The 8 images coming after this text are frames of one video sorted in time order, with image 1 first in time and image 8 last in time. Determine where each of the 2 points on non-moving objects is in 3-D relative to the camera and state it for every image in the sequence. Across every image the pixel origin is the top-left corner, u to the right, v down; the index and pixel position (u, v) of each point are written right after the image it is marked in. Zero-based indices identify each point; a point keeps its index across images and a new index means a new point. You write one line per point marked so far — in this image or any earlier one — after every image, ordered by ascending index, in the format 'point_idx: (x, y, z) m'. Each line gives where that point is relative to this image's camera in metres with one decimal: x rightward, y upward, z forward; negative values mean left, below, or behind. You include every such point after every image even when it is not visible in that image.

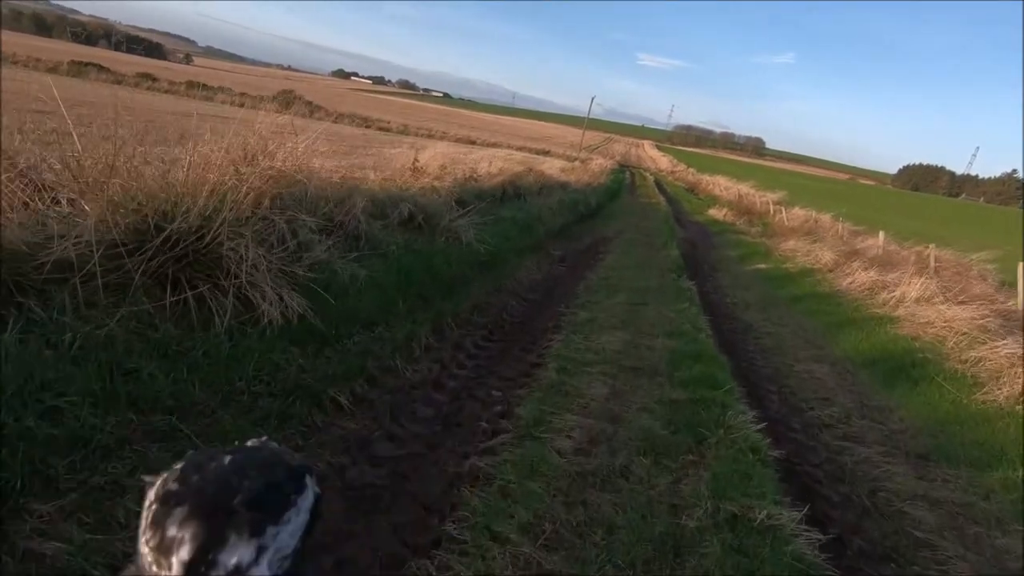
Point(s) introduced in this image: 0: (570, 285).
0: (+1.2, +0.1, +11.3) m
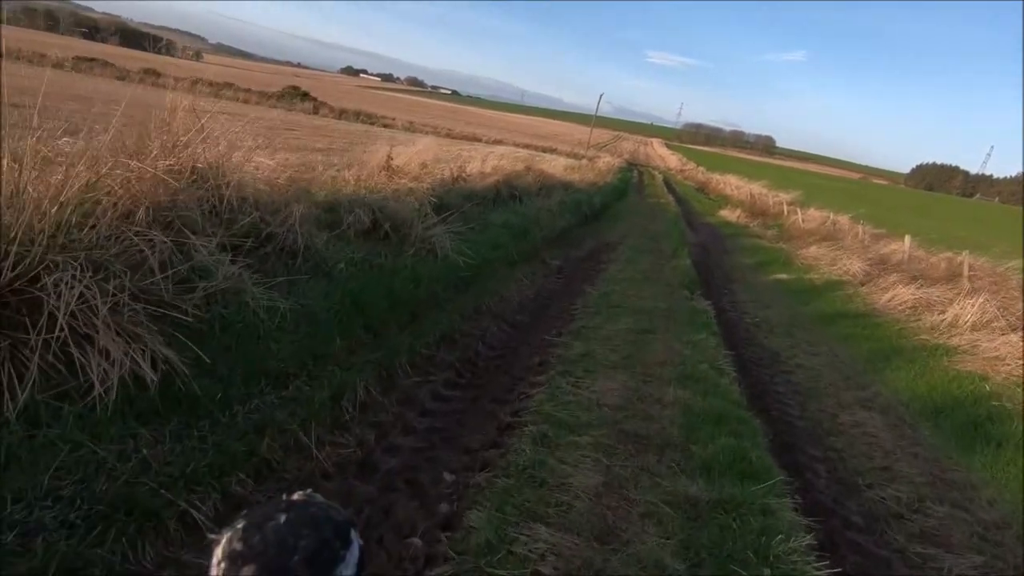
0: (+1.0, -0.3, +9.8) m
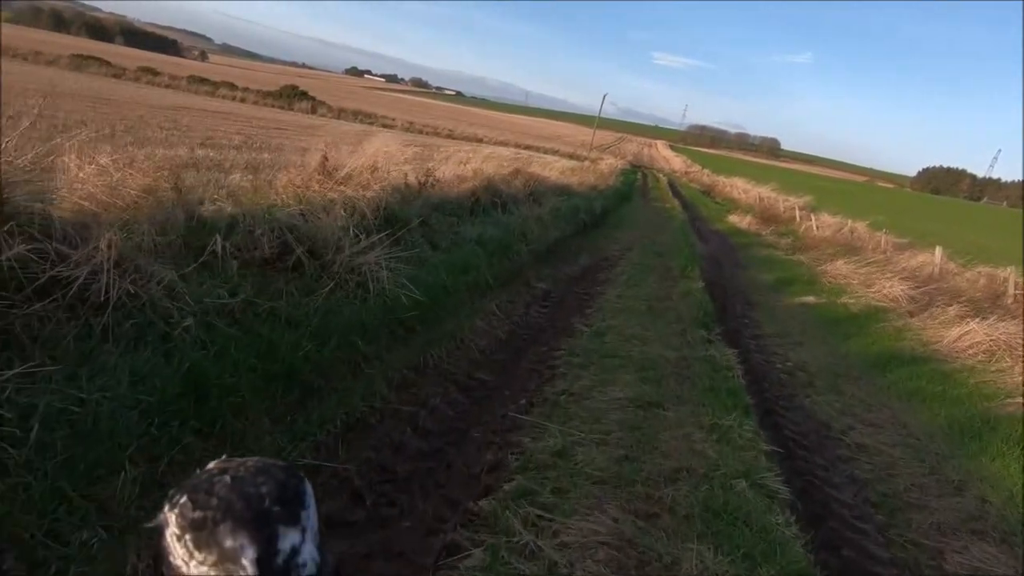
0: (+0.5, -0.8, +7.6) m
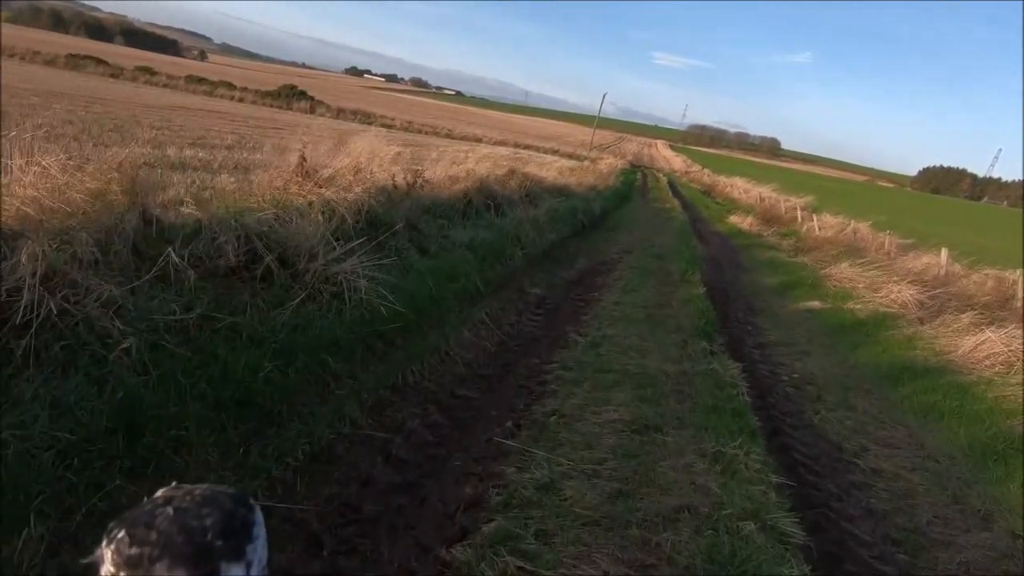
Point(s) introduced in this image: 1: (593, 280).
0: (+0.4, -0.9, +7.1) m
1: (+1.8, +0.2, +12.0) m
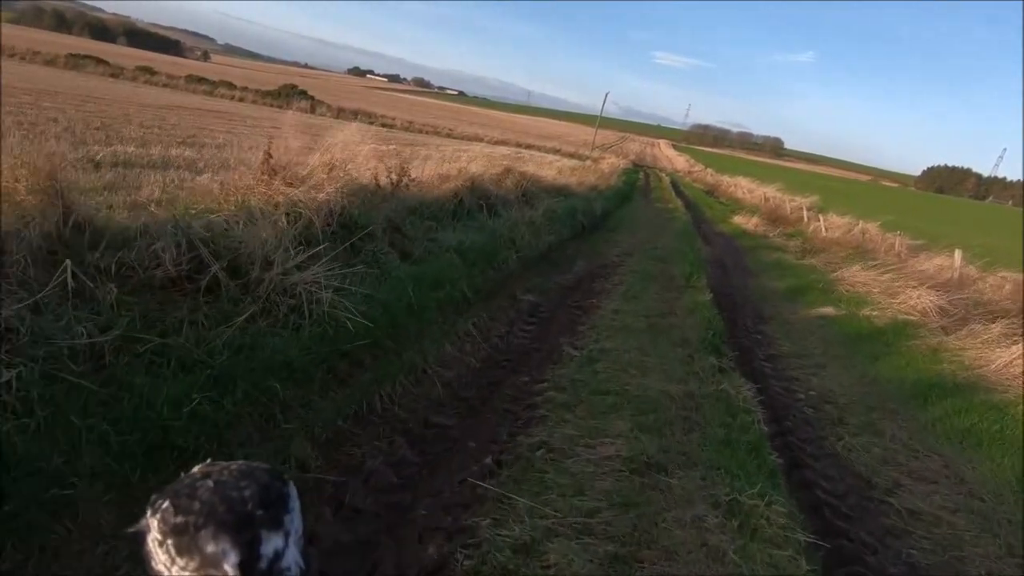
0: (+0.2, -1.1, +6.4) m
1: (+1.6, +0.1, +11.3) m
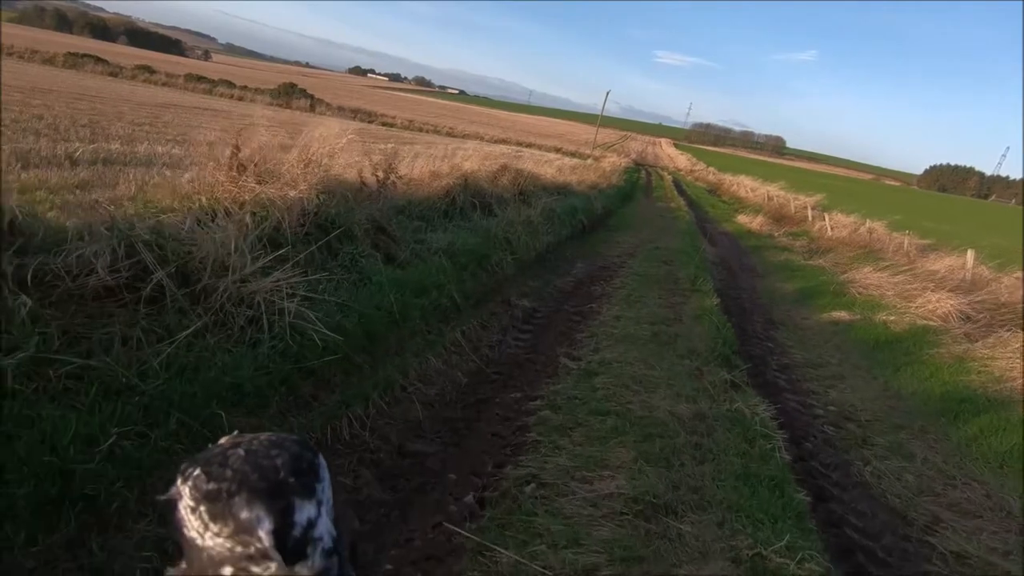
0: (+0.1, -1.1, +5.8) m
1: (+1.5, 0.0, +10.7) m
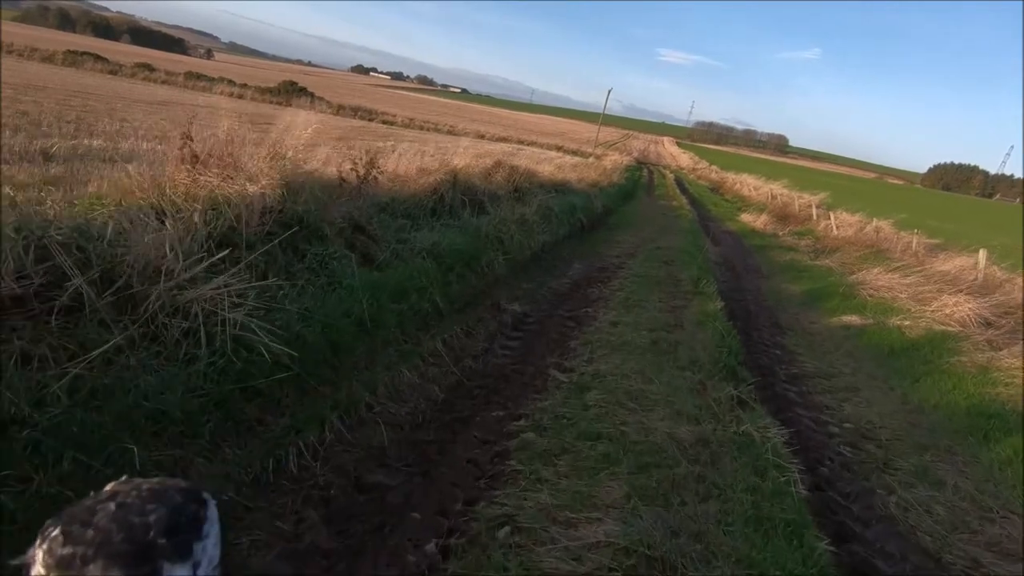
0: (-0.1, -1.2, +5.2) m
1: (+1.4, -0.1, +10.1) m
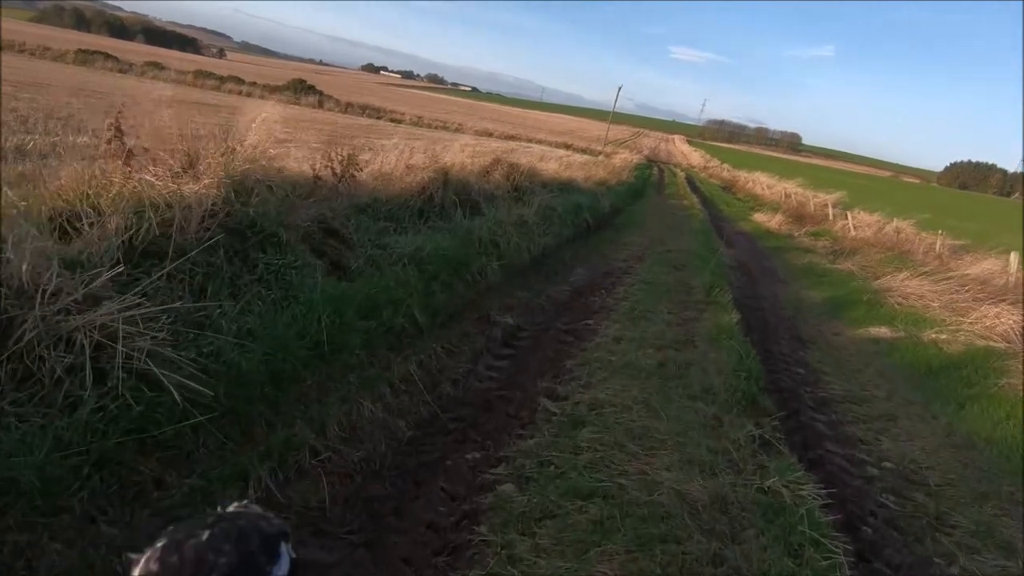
0: (-0.3, -1.4, +4.3) m
1: (+1.3, -0.2, +9.2) m
